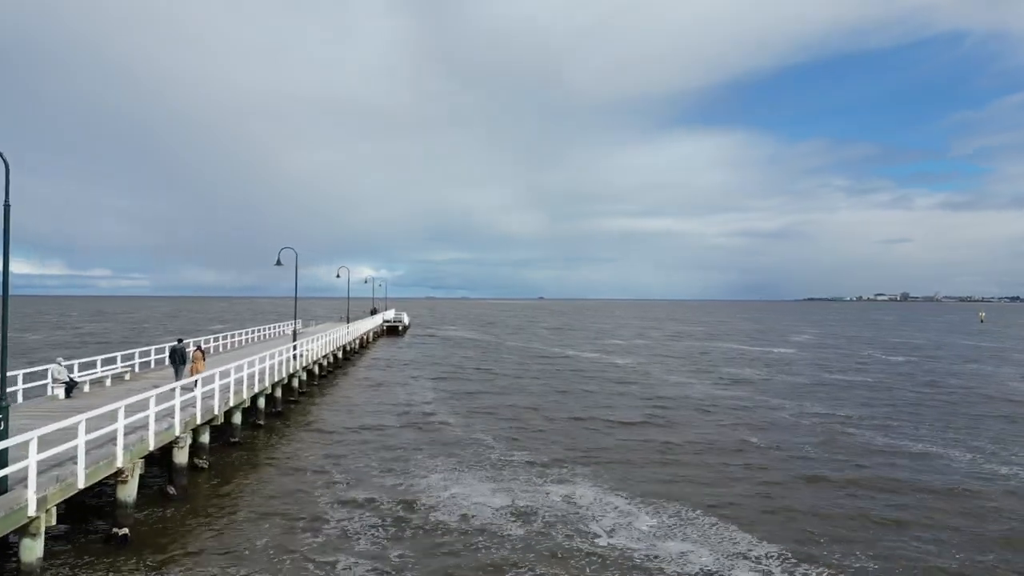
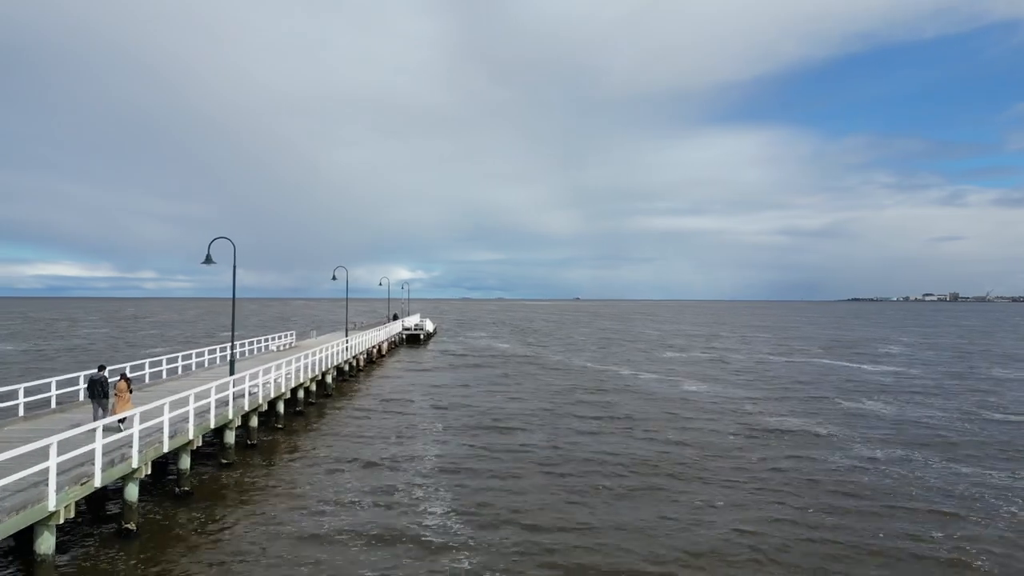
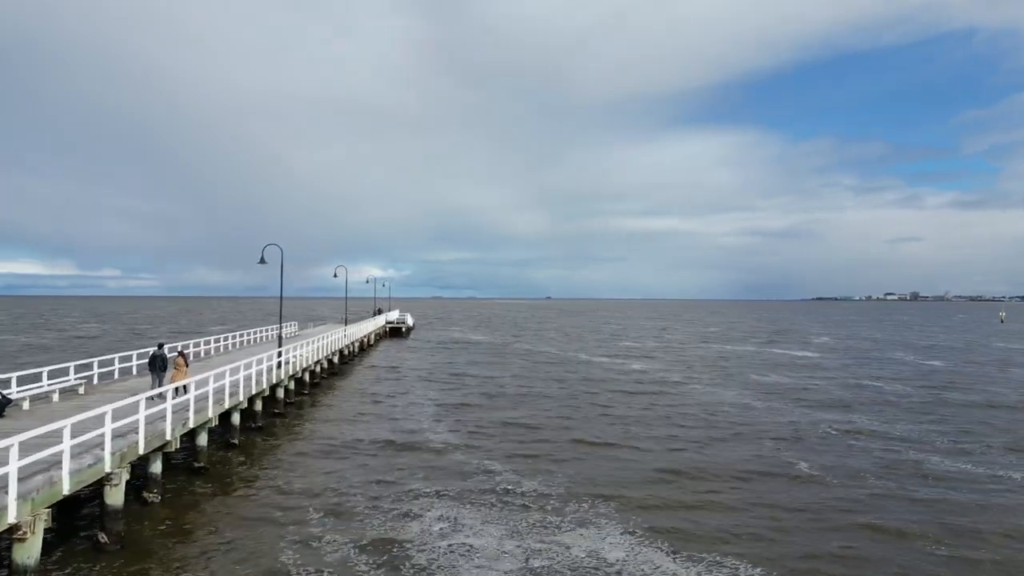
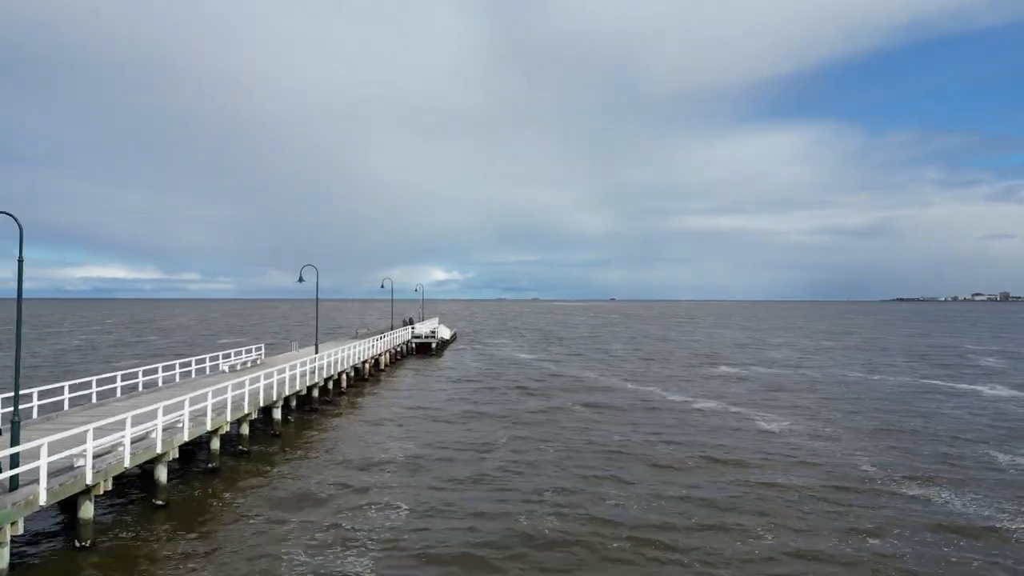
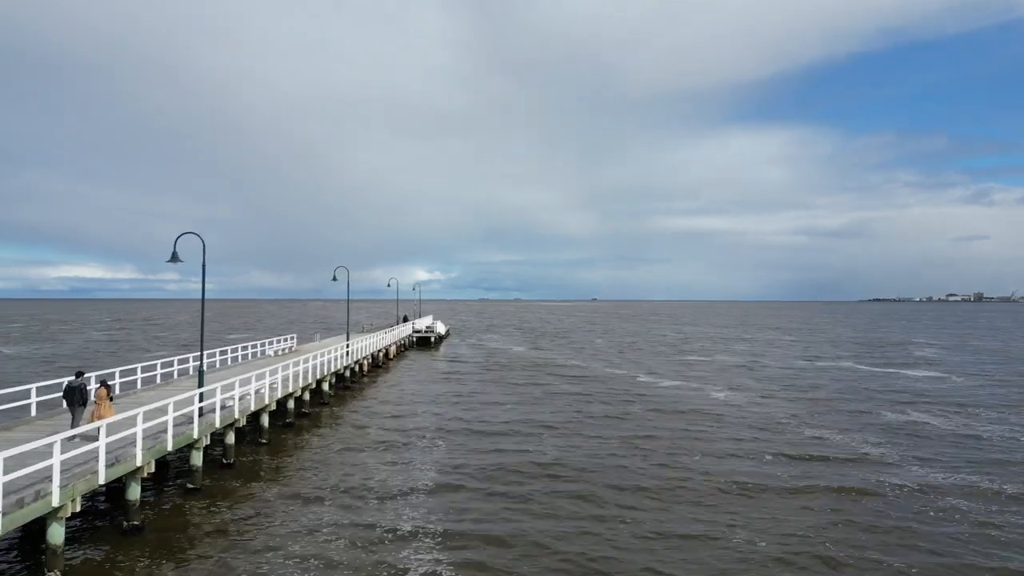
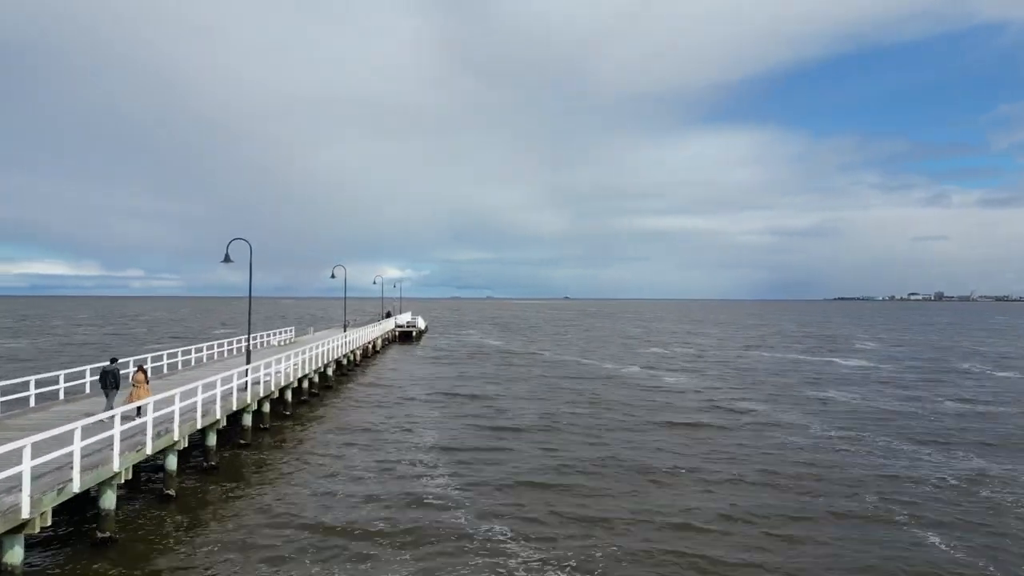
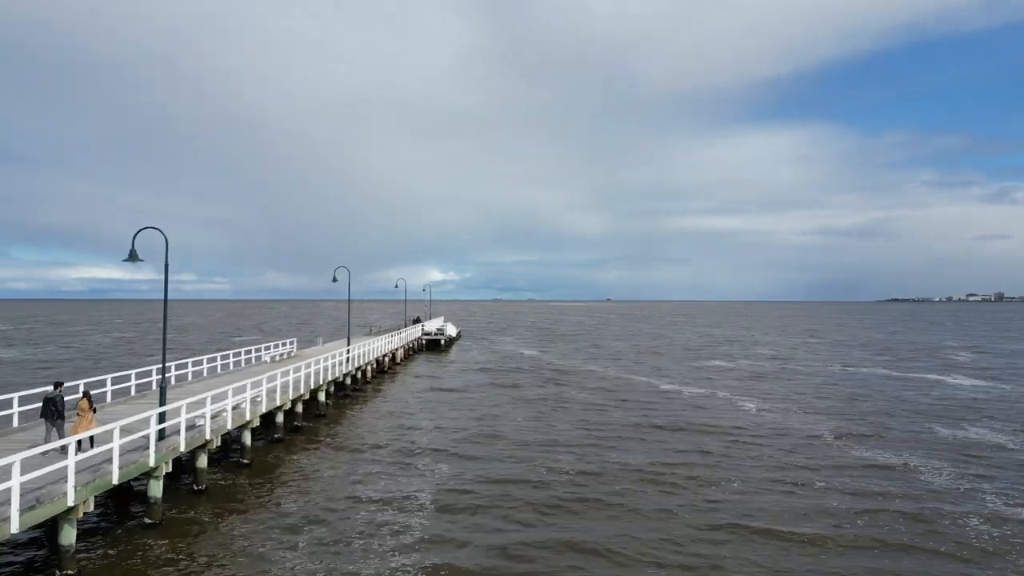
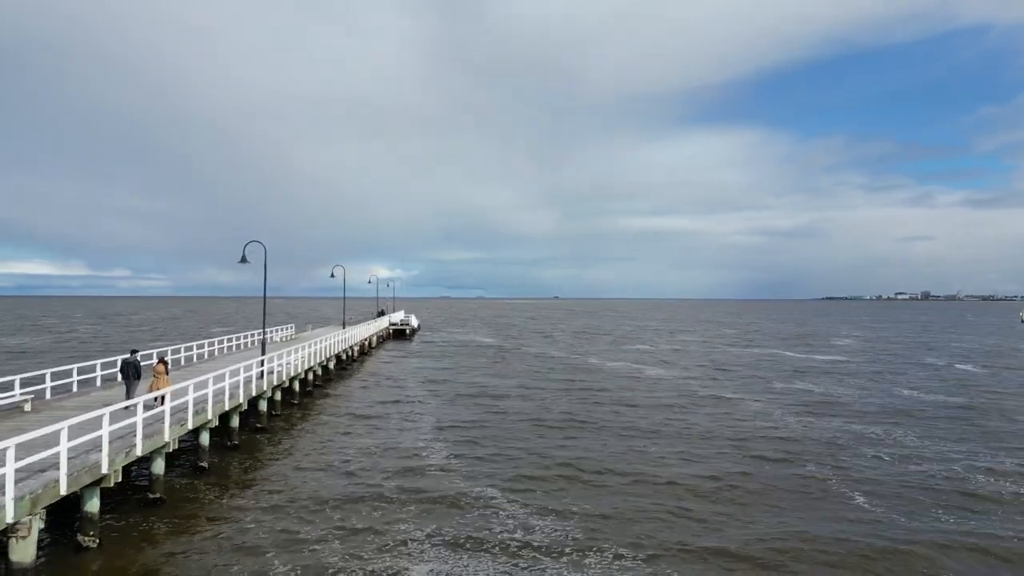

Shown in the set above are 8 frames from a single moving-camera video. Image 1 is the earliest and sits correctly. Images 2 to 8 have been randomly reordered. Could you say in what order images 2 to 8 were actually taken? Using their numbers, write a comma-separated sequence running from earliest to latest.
3, 8, 6, 2, 5, 7, 4
